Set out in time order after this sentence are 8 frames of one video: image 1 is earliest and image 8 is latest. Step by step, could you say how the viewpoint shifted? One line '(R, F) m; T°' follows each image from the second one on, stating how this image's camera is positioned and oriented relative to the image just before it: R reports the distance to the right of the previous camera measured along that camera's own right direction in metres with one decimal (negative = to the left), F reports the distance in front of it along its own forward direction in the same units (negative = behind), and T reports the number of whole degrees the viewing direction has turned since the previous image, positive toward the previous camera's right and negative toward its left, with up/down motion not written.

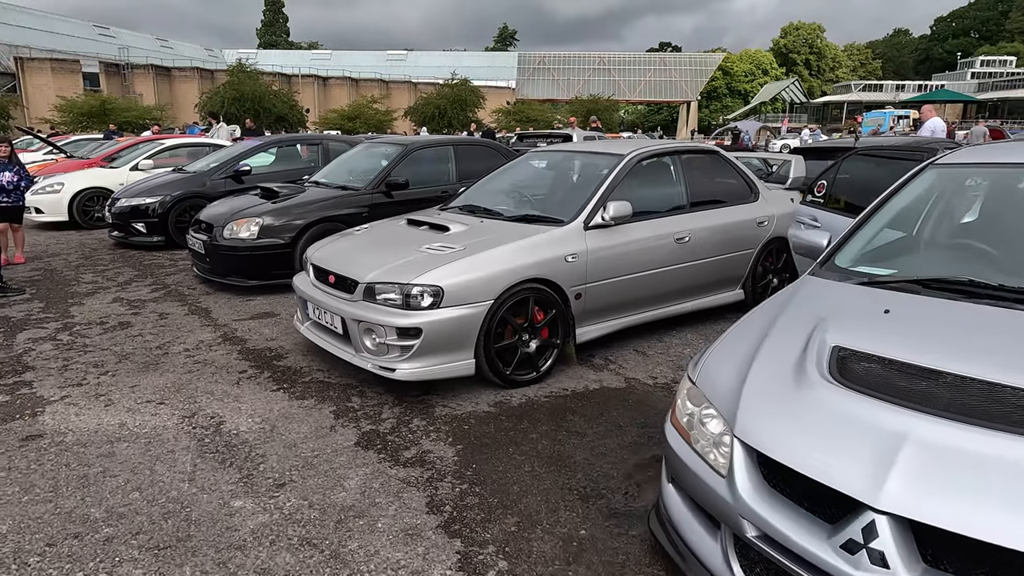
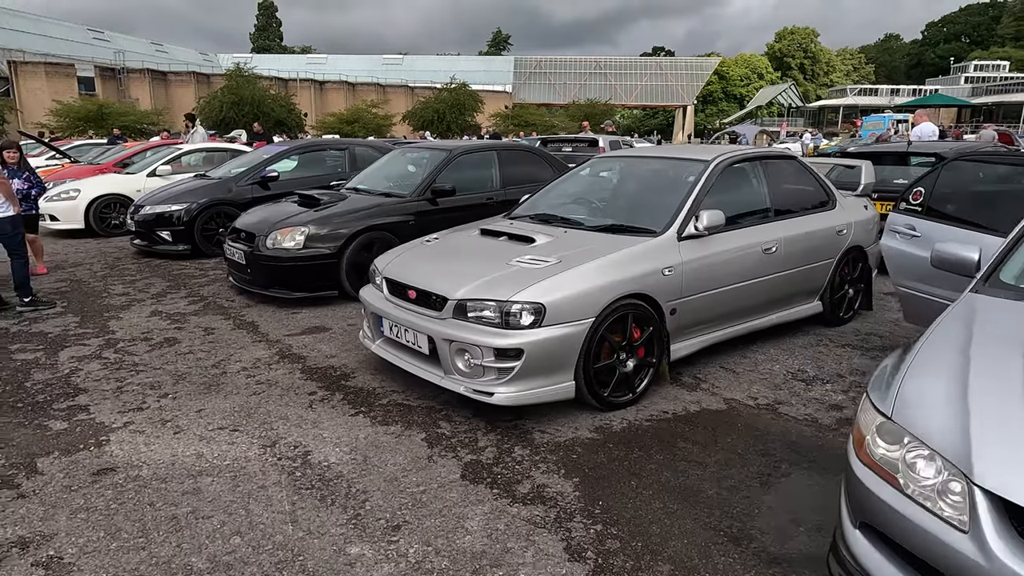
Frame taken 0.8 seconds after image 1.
(-0.6, +0.3) m; +1°
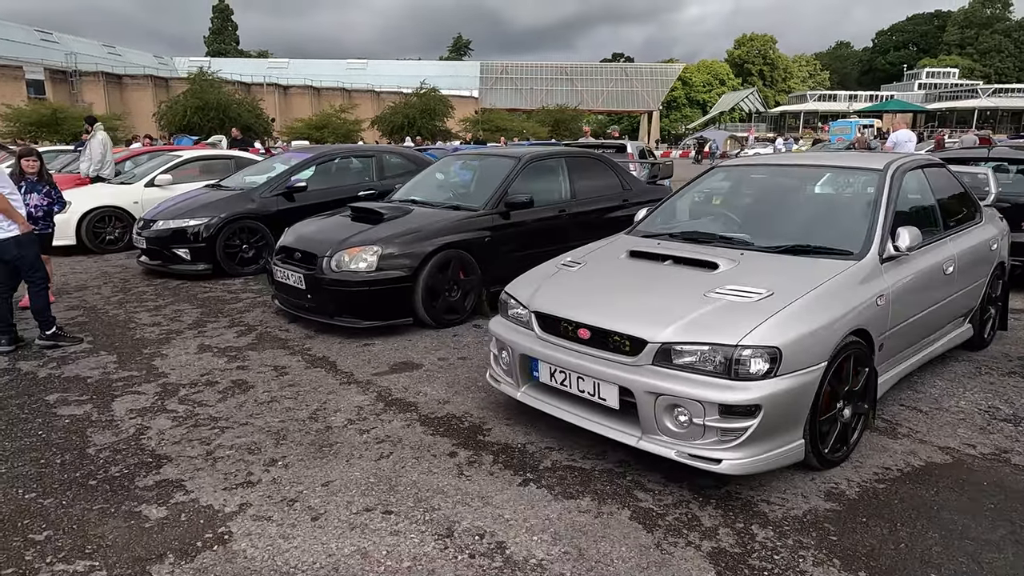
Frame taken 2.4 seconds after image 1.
(-1.1, +0.7) m; +3°
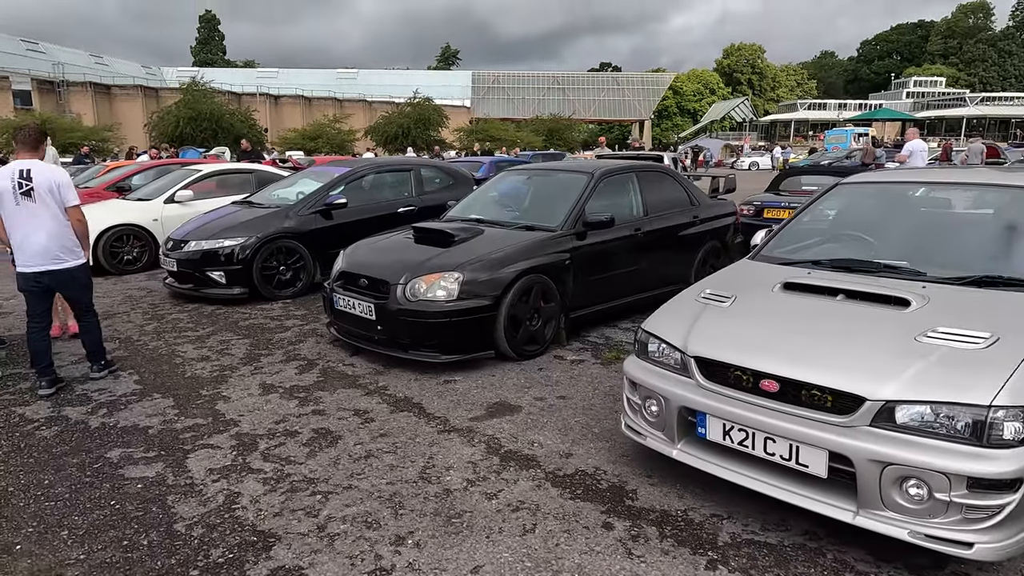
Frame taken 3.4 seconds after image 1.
(-0.7, +0.5) m; +1°
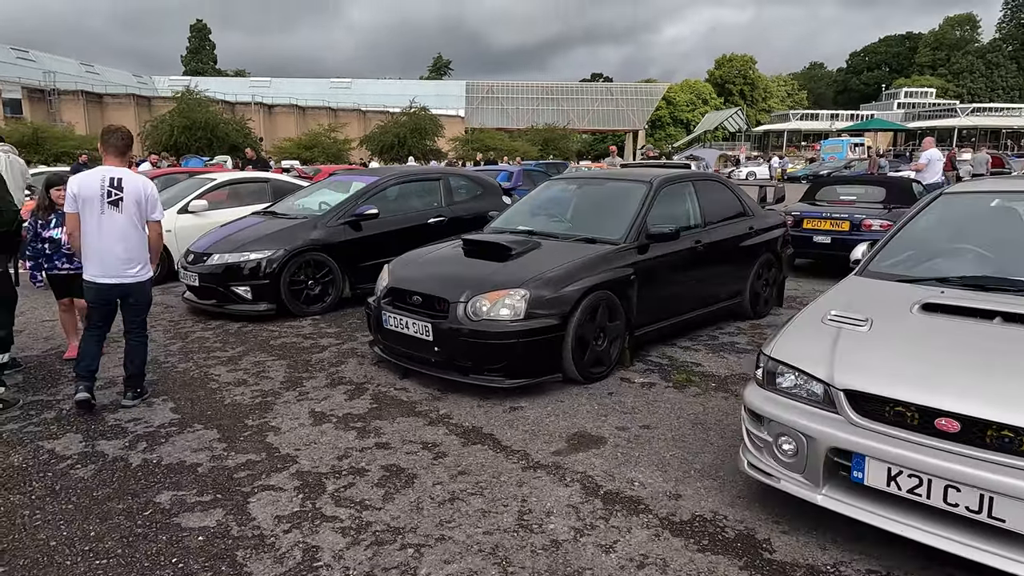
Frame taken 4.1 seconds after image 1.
(-0.5, +0.4) m; +1°
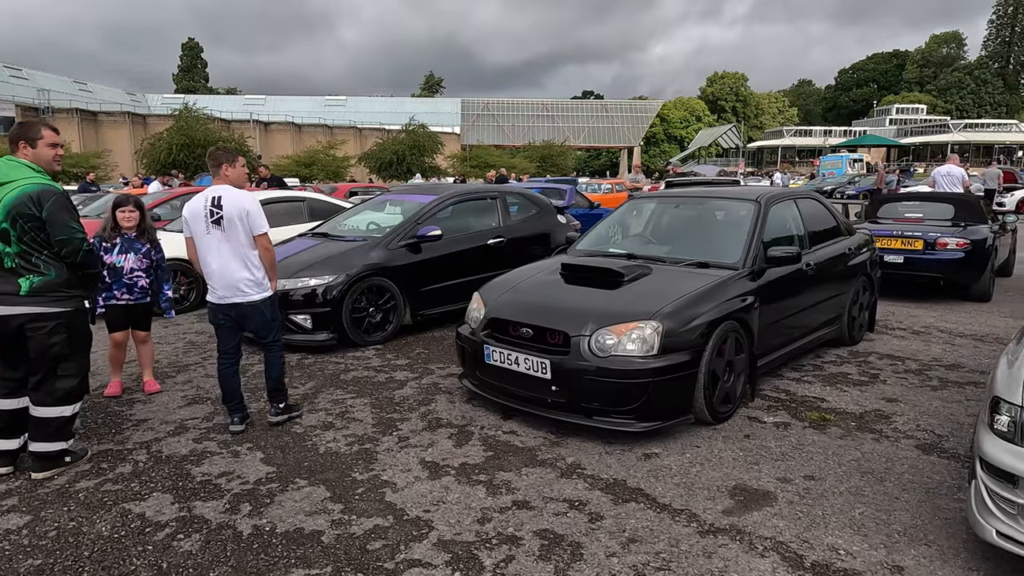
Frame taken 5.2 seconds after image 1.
(-0.8, +0.4) m; +1°
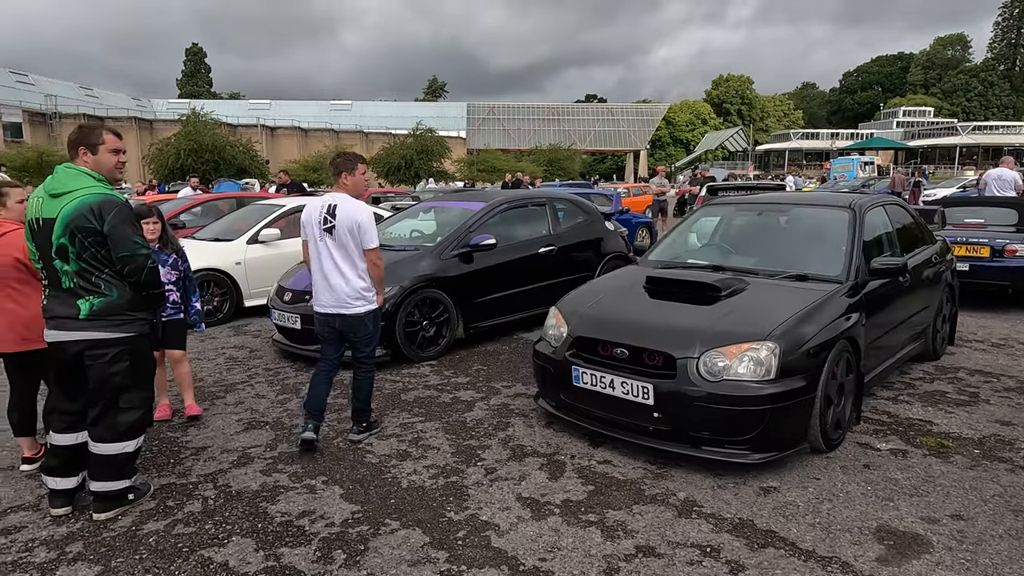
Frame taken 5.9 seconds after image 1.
(-0.5, +0.3) m; 0°
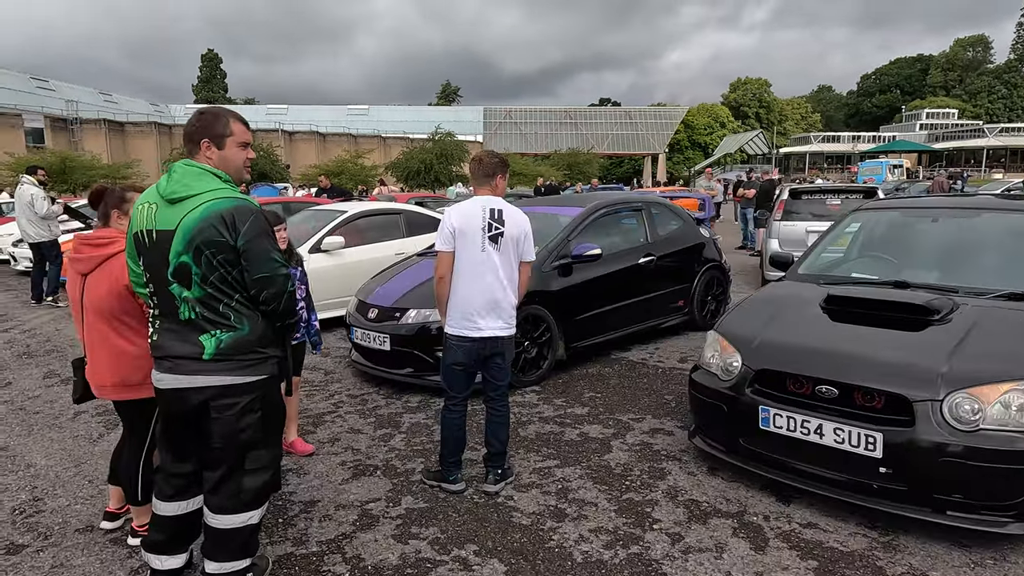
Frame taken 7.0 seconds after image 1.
(-0.8, +0.7) m; -1°
